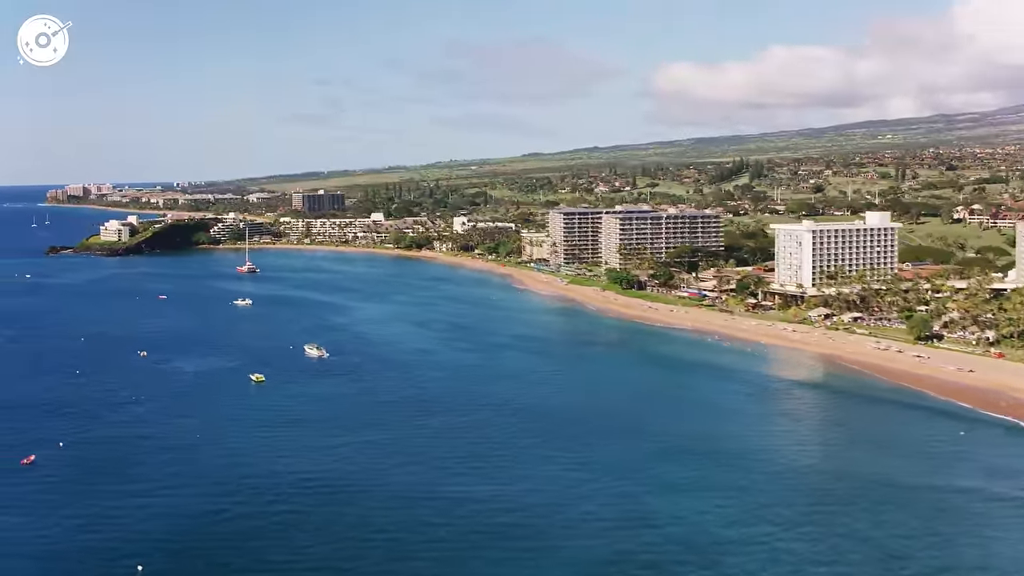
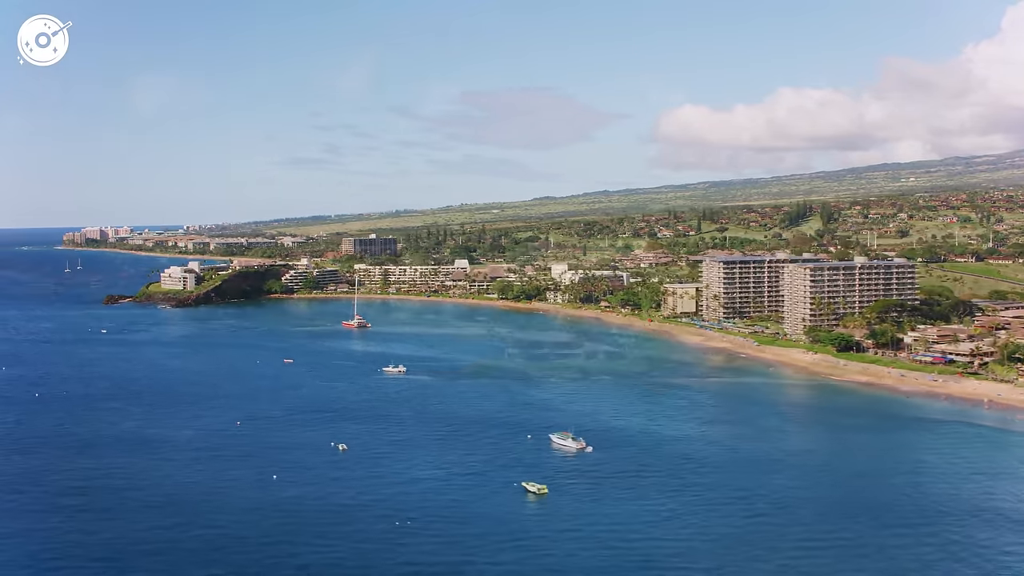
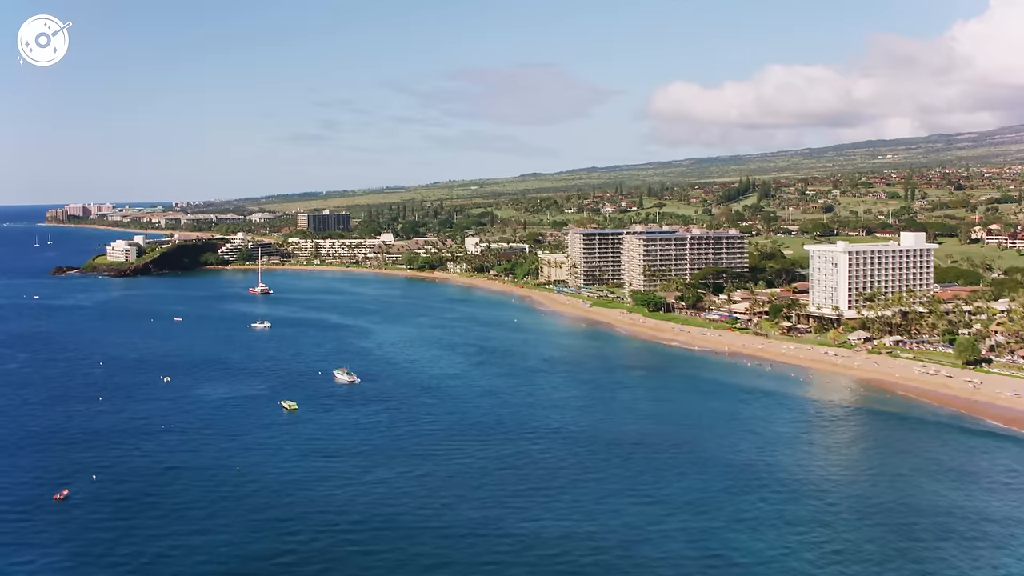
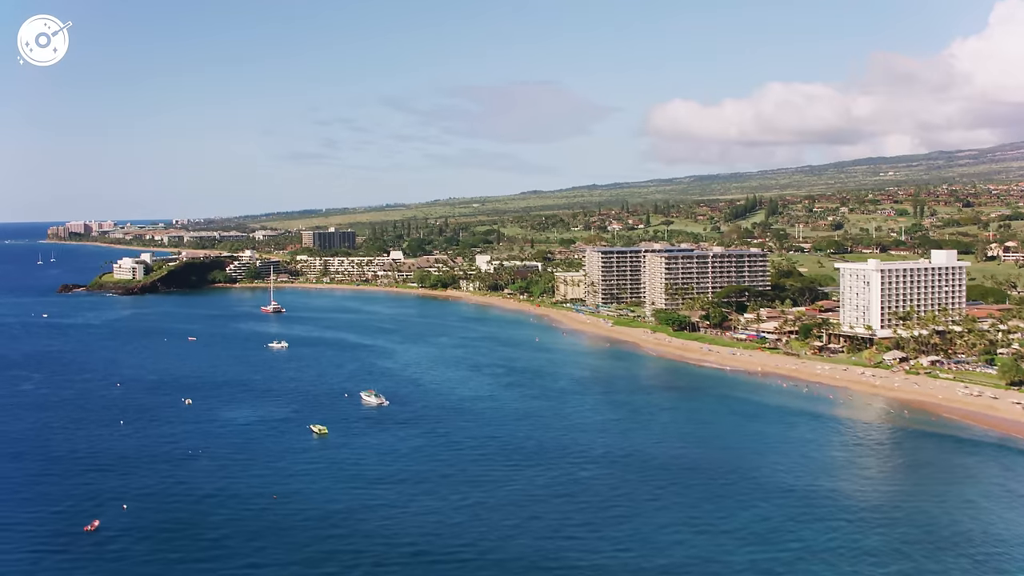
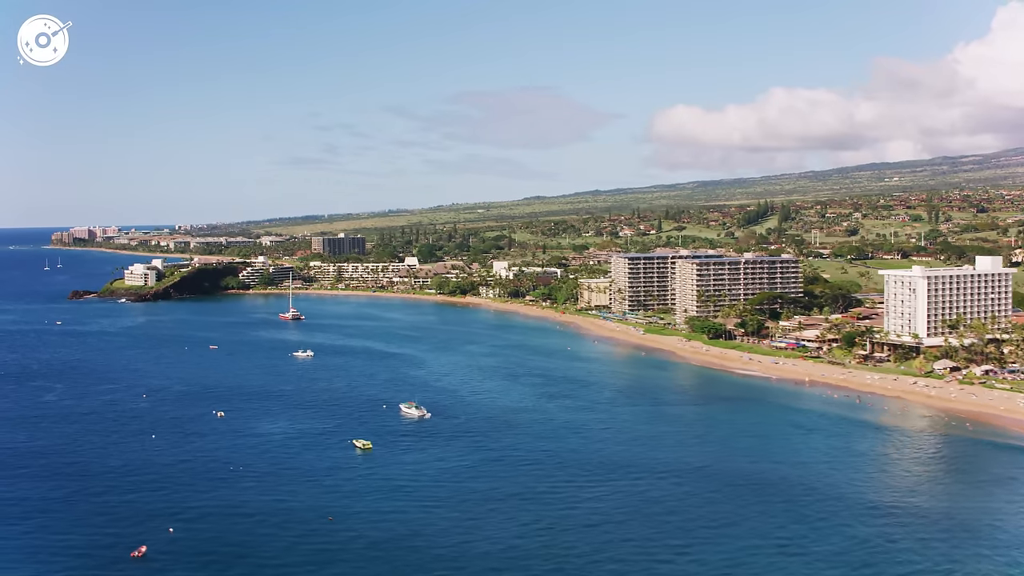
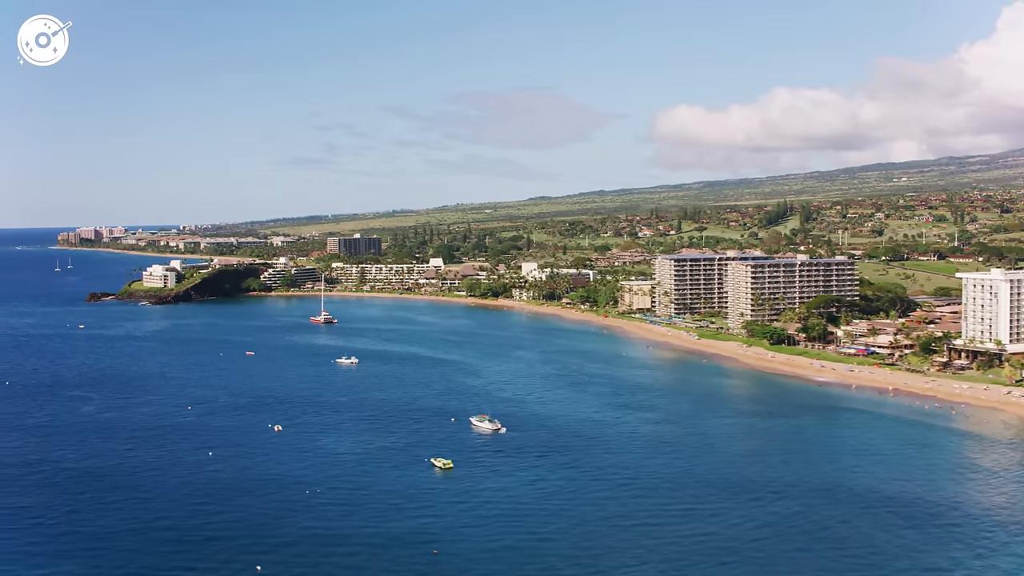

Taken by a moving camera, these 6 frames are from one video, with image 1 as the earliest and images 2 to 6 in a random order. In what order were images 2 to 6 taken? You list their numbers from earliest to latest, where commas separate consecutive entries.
3, 4, 5, 6, 2
